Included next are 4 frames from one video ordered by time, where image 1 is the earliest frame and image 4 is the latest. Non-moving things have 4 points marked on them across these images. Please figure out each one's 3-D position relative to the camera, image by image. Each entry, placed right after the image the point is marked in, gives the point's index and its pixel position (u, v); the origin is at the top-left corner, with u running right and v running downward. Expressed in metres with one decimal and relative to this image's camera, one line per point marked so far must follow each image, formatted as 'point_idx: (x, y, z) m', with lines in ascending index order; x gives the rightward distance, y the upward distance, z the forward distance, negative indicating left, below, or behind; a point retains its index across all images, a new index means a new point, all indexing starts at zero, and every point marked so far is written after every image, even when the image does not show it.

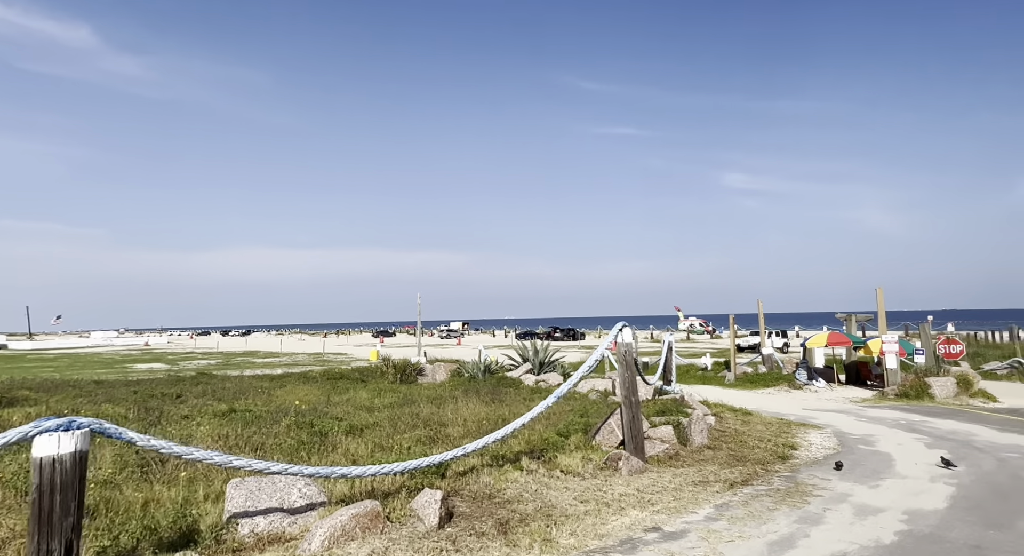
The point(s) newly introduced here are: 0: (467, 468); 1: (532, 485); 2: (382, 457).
0: (-1.3, -5.2, +19.8) m
1: (+0.5, -5.5, +19.2) m
2: (-3.2, -4.4, +17.9) m
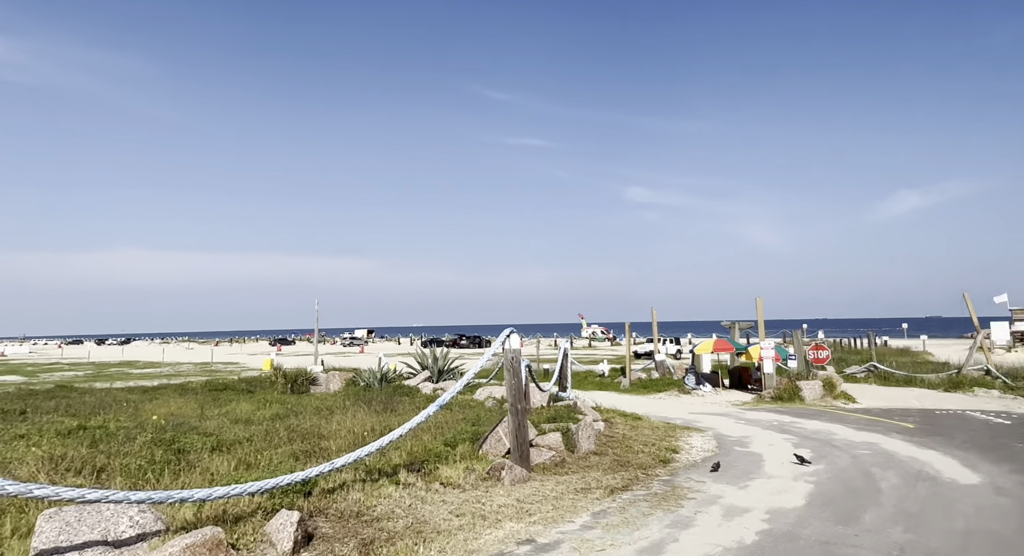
0: (-4.6, -5.4, +19.1) m
1: (-2.7, -5.8, +18.7) m
2: (-6.3, -4.6, +17.0) m
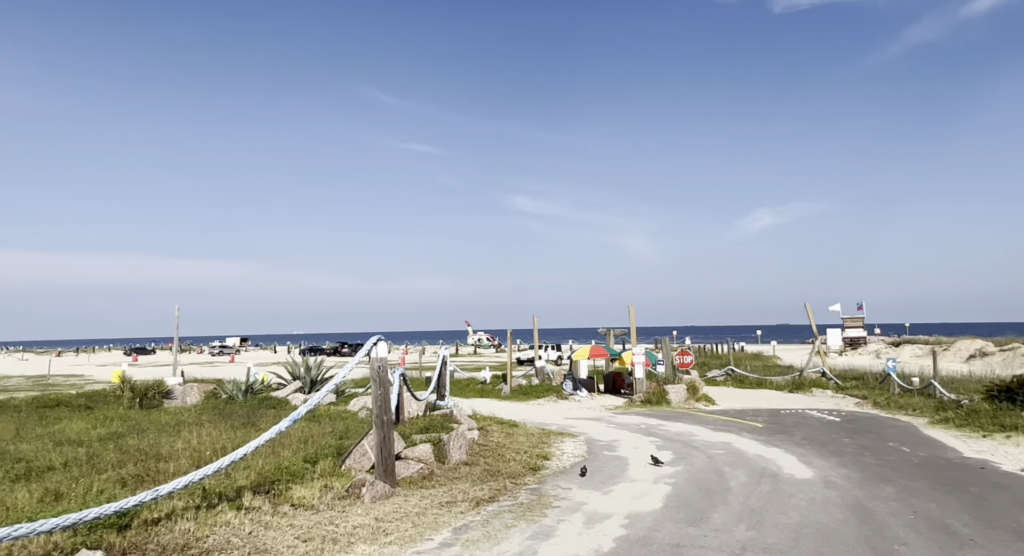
0: (-8.2, -5.6, +17.2) m
1: (-6.3, -5.9, +17.2) m
2: (-9.5, -4.7, +14.9) m
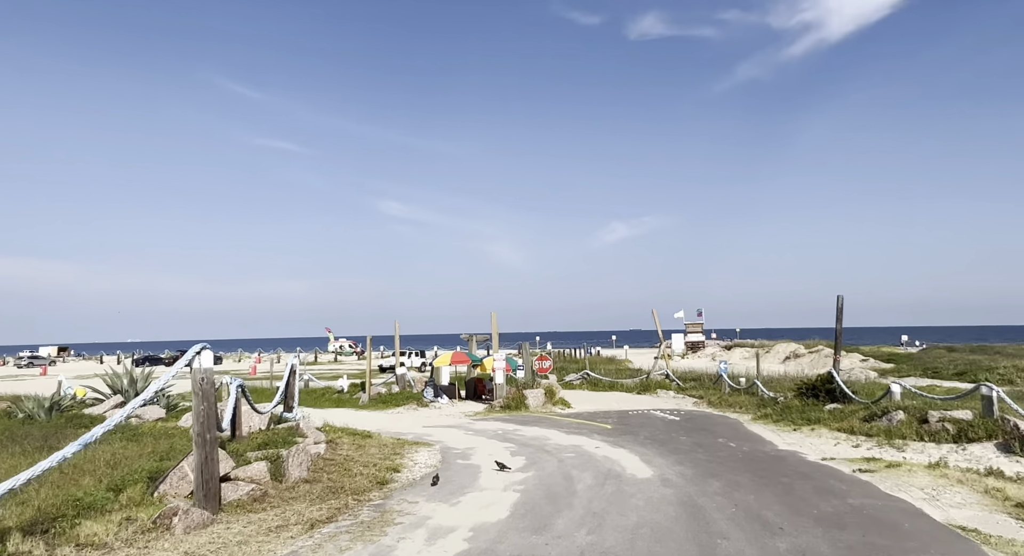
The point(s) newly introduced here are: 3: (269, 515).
0: (-12.0, -5.7, +14.0) m
1: (-10.2, -6.0, +14.4) m
2: (-12.8, -4.8, +11.5) m
3: (-8.0, -7.5, +22.6) m
